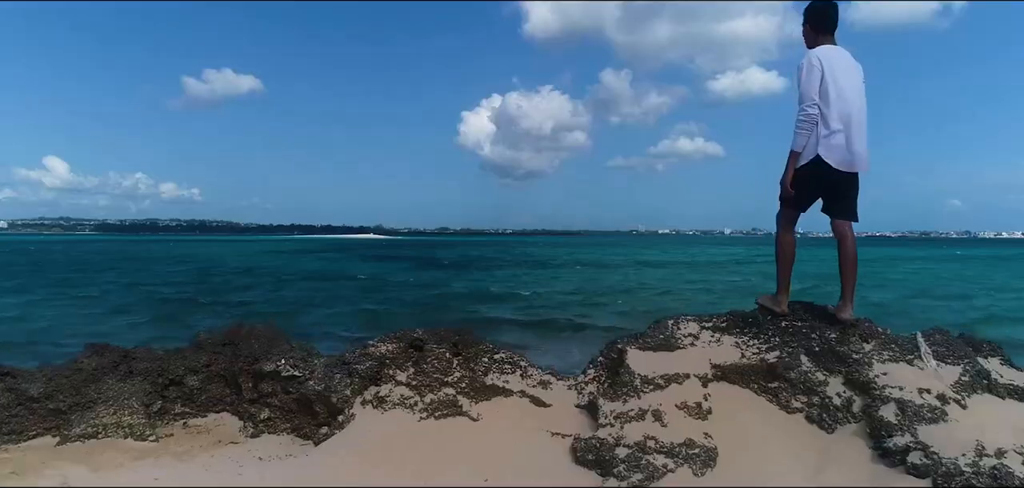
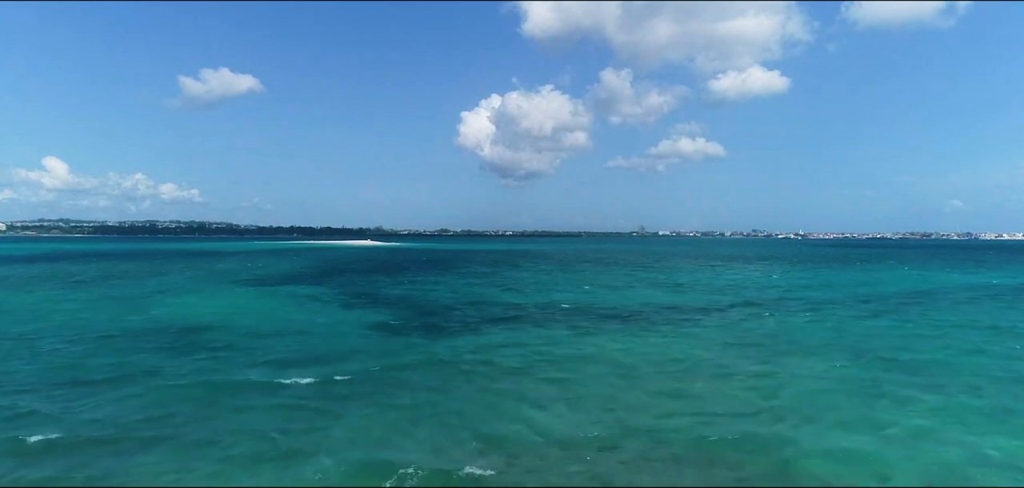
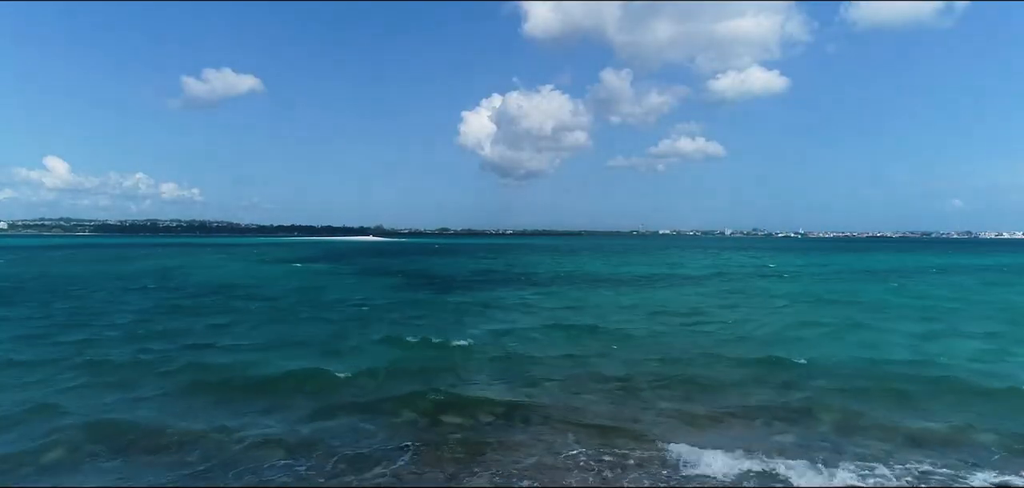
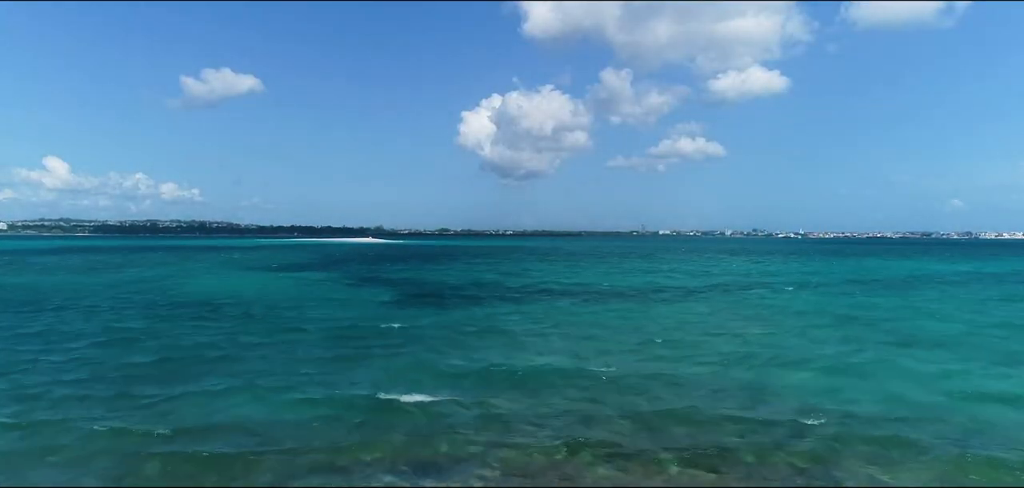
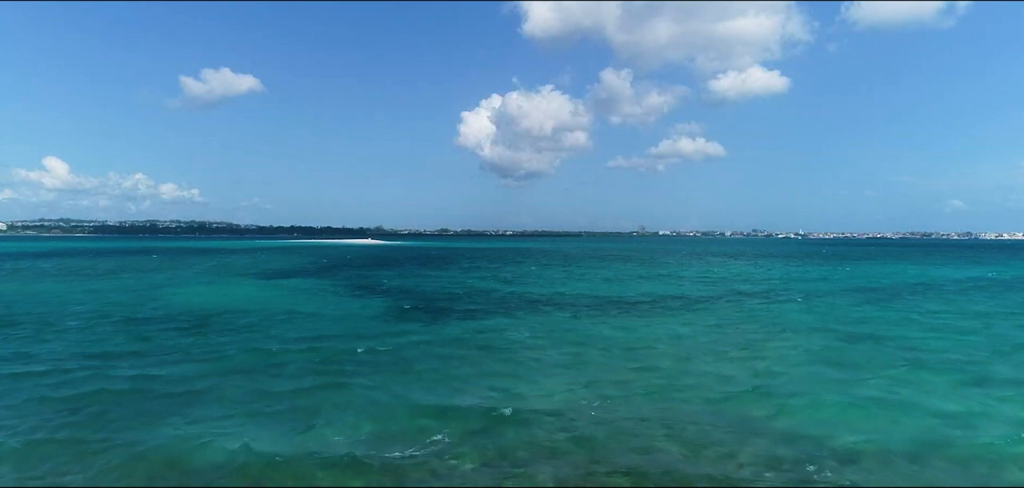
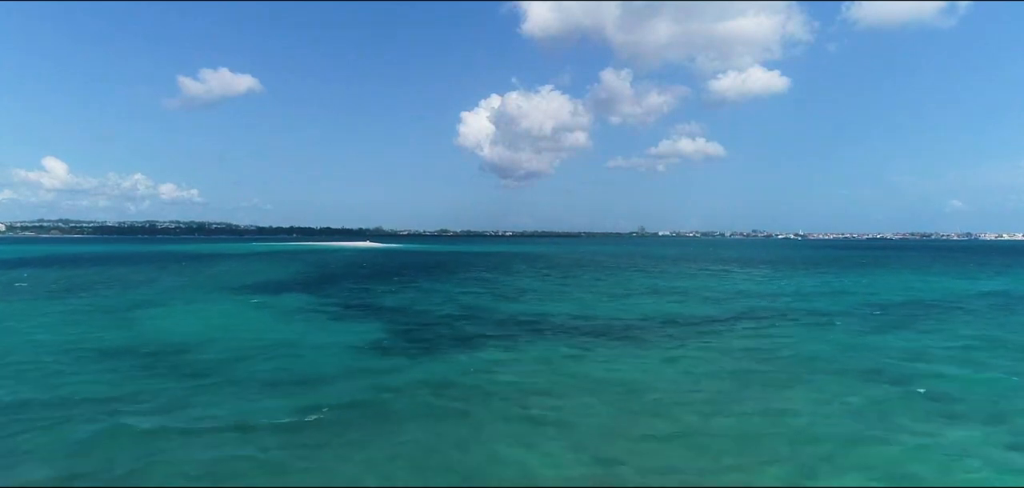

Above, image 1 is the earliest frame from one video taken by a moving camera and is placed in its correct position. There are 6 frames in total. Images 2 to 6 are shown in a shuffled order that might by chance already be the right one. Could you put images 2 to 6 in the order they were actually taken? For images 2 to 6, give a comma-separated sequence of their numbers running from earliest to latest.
3, 4, 5, 2, 6
